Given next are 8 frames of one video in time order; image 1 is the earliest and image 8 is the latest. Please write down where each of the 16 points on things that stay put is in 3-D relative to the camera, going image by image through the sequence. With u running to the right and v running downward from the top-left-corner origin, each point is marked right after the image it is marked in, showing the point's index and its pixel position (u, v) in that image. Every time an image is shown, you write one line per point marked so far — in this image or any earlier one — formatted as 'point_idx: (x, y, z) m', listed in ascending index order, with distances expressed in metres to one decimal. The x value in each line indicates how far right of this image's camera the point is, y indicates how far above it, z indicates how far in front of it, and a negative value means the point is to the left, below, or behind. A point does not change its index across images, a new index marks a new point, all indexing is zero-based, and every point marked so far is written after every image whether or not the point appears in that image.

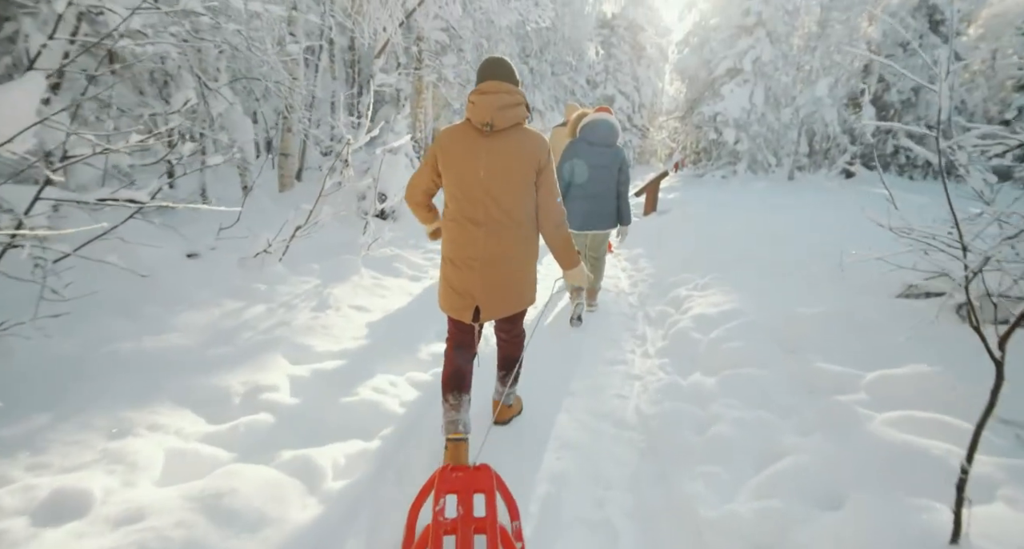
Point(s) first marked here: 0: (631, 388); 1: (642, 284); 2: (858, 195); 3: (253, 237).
0: (+0.8, -0.8, +3.6) m
1: (+1.5, -0.1, +6.1) m
2: (+10.0, +2.2, +15.3) m
3: (-2.3, +0.3, +4.7) m
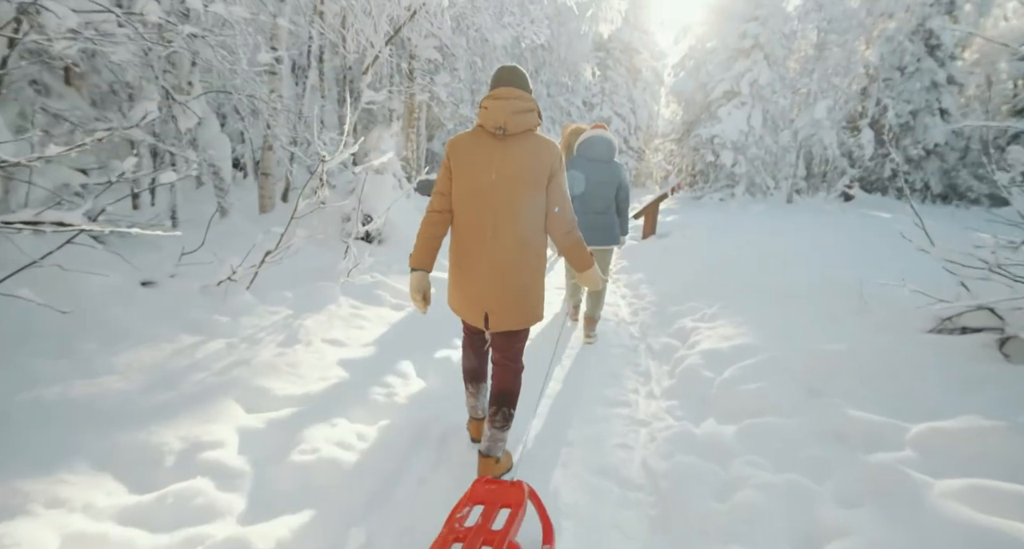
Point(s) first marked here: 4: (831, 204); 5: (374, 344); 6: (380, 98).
0: (+0.7, -1.0, +3.2) m
1: (+1.4, -0.4, +5.7) m
2: (+9.8, +1.5, +15.1) m
3: (-2.3, +0.1, +4.2) m
4: (+11.8, +2.6, +19.8) m
5: (-1.0, -0.5, +4.0) m
6: (-2.0, +2.7, +8.2) m
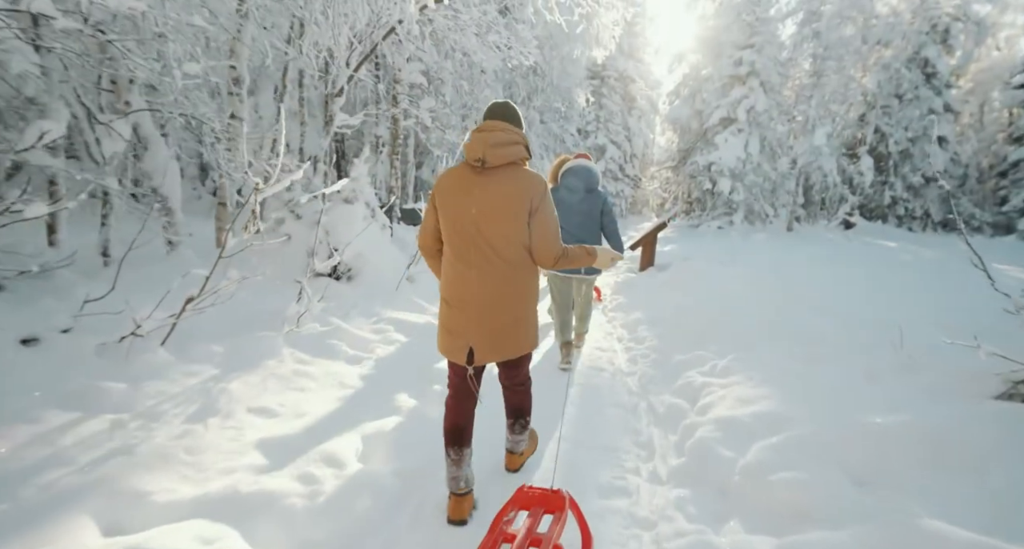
0: (+0.6, -1.2, +2.4) m
1: (+1.2, -0.8, +5.0) m
2: (+9.6, +0.6, +14.5) m
3: (-2.5, -0.2, +3.5) m
4: (+11.6, +1.5, +19.2) m
5: (-1.2, -0.8, +3.3) m
6: (-2.2, +2.2, +7.6) m
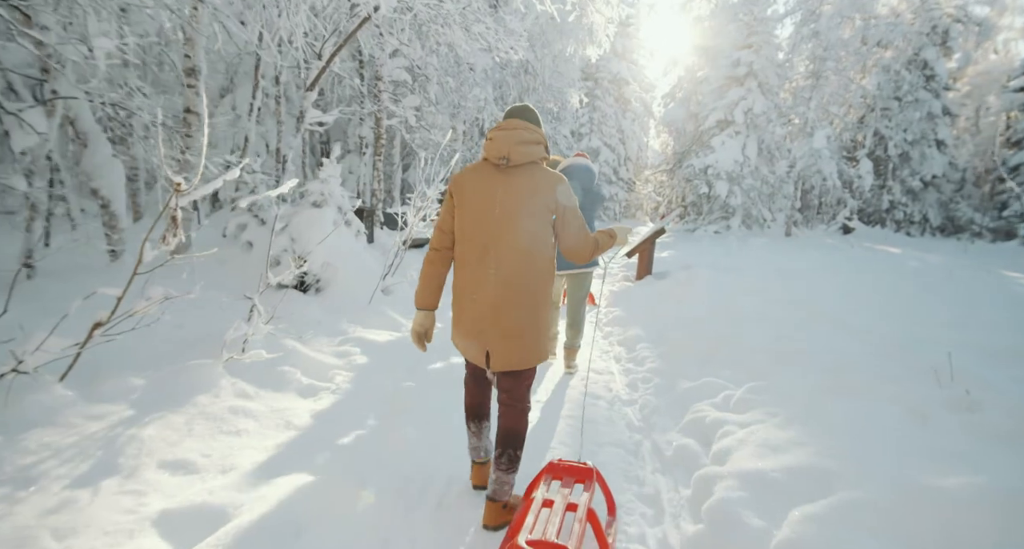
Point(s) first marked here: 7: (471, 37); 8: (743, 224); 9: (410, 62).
0: (+0.5, -1.3, +1.8) m
1: (+1.1, -0.9, +4.4) m
2: (+9.4, +0.5, +14.0) m
3: (-2.6, -0.3, +2.9) m
4: (+11.3, +1.3, +18.8) m
5: (-1.3, -0.9, +2.6) m
6: (-2.4, +2.0, +7.0) m
7: (-0.6, +3.7, +8.4) m
8: (+8.4, +1.8, +19.4) m
9: (-1.8, +3.7, +9.3) m
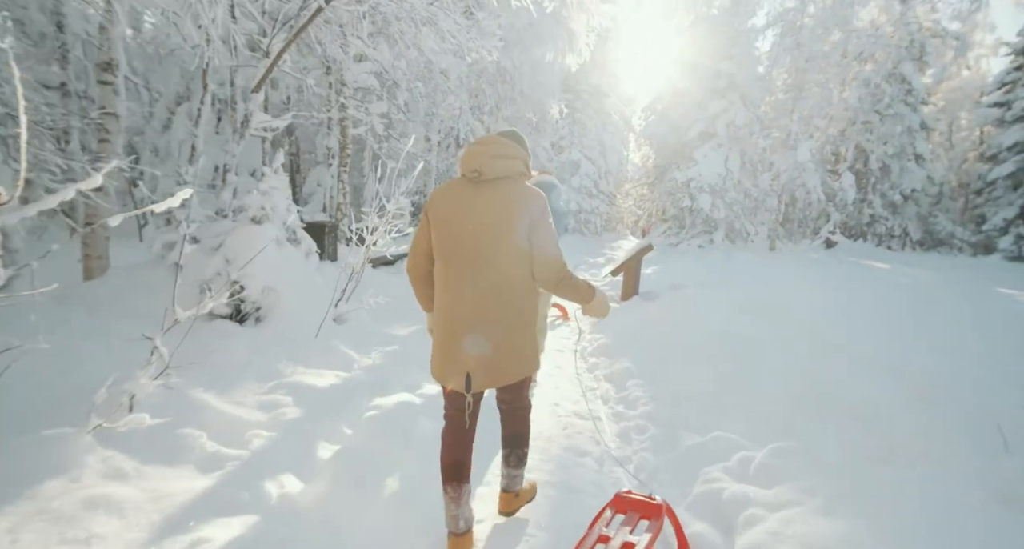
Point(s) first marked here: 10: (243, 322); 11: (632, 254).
0: (+0.3, -1.5, +1.0) m
1: (+0.9, -1.1, +3.7) m
2: (+8.8, 0.0, +13.6) m
3: (-2.8, -0.5, +2.1) m
4: (+10.5, +0.8, +18.4) m
5: (-1.5, -1.1, +1.8) m
6: (-2.7, +1.7, +6.2) m
7: (-1.0, +3.4, +7.7) m
8: (+7.7, +1.3, +19.0) m
9: (-2.2, +3.4, +8.6) m
10: (-2.5, -0.4, +4.9) m
11: (+1.9, +0.3, +8.4) m
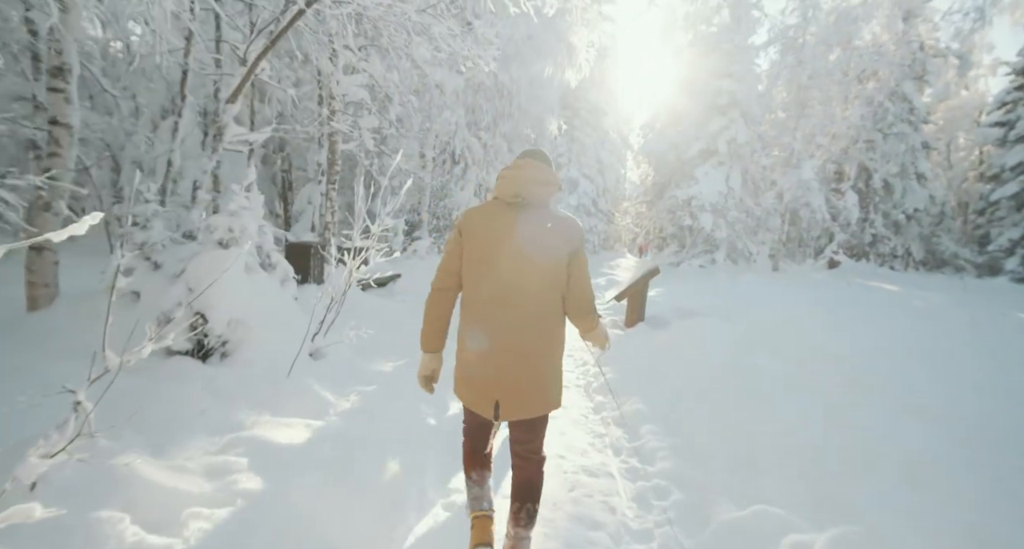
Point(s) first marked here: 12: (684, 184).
0: (+0.3, -1.6, +0.5) m
1: (+0.9, -1.4, +3.1) m
2: (+8.7, -0.5, +13.1) m
3: (-2.8, -0.7, +1.5) m
4: (+10.4, 0.0, +18.0) m
5: (-1.5, -1.3, +1.2) m
6: (-2.7, +1.5, +5.7) m
7: (-1.0, +3.1, +7.2) m
8: (+7.6, +0.6, +18.5) m
9: (-2.2, +3.0, +8.2) m
10: (-2.5, -0.7, +4.3) m
11: (+1.9, 0.0, +7.9) m
12: (+6.1, +3.2, +18.9) m
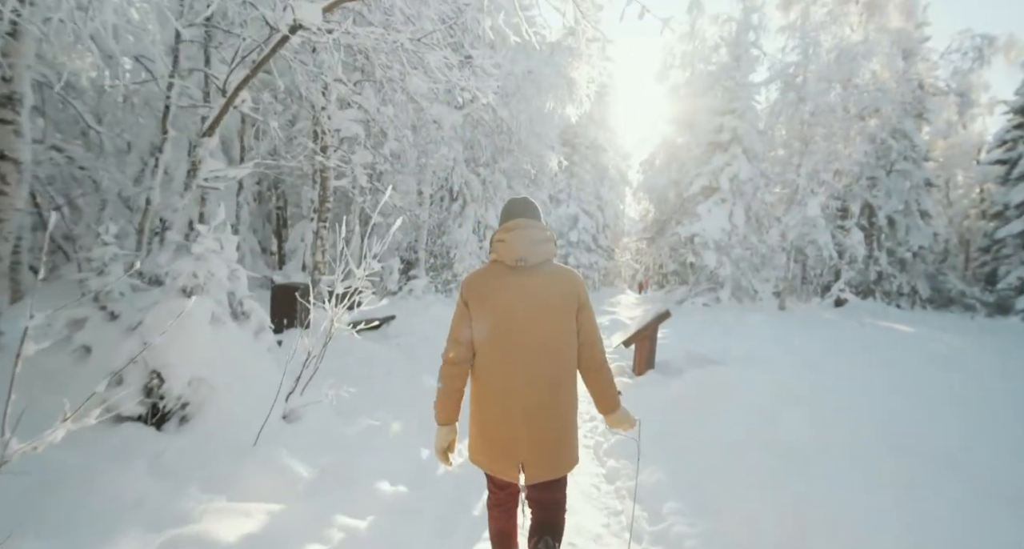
0: (+0.4, -1.7, -0.2) m
1: (+0.9, -1.7, +2.5) m
2: (+8.7, -1.5, +12.5) m
3: (-2.8, -0.9, +0.9) m
4: (+10.4, -1.2, +17.4) m
5: (-1.4, -1.4, +0.6) m
6: (-2.7, +1.0, +5.2) m
7: (-1.0, +2.5, +6.9) m
8: (+7.5, -0.7, +18.0) m
9: (-2.2, +2.4, +7.8) m
10: (-2.5, -1.1, +3.7) m
11: (+1.9, -0.7, +7.4) m
12: (+6.1, +1.9, +18.6) m
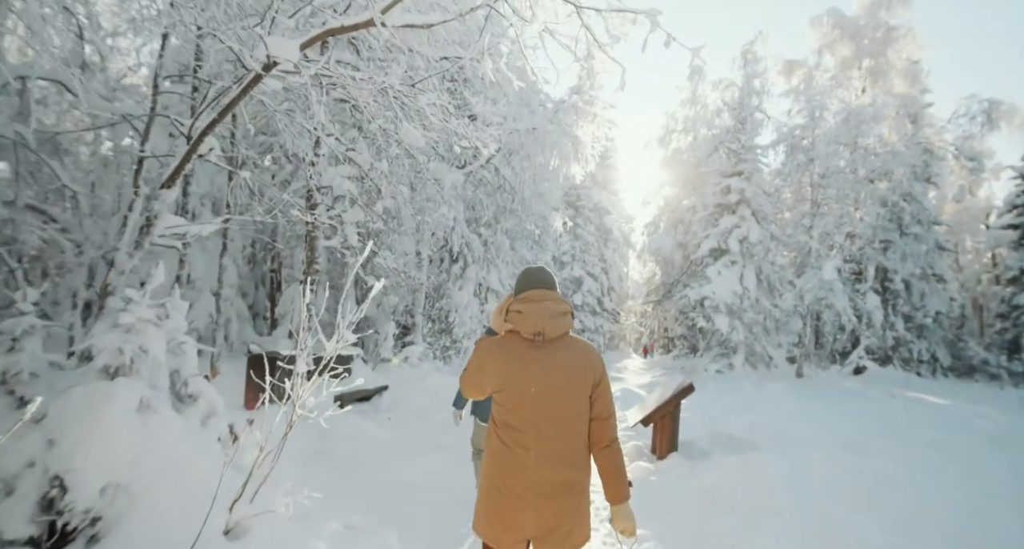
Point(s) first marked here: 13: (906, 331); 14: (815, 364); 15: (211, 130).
0: (+0.4, -1.7, -1.1) m
1: (+0.9, -2.0, +1.5) m
2: (+8.8, -2.9, +11.5) m
3: (-2.8, -1.0, +0.1) m
4: (+10.5, -3.3, +16.4) m
5: (-1.4, -1.5, -0.3) m
6: (-2.7, +0.4, +4.6) m
7: (-1.0, +1.7, +6.4) m
8: (+7.6, -2.8, +17.0) m
9: (-2.2, +1.5, +7.3) m
10: (-2.5, -1.5, +2.8) m
11: (+1.9, -1.5, +6.5) m
12: (+6.2, -0.3, +17.9) m
13: (+14.2, -2.0, +19.2) m
14: (+10.7, -3.2, +18.7) m
15: (-2.4, +1.1, +4.2) m
